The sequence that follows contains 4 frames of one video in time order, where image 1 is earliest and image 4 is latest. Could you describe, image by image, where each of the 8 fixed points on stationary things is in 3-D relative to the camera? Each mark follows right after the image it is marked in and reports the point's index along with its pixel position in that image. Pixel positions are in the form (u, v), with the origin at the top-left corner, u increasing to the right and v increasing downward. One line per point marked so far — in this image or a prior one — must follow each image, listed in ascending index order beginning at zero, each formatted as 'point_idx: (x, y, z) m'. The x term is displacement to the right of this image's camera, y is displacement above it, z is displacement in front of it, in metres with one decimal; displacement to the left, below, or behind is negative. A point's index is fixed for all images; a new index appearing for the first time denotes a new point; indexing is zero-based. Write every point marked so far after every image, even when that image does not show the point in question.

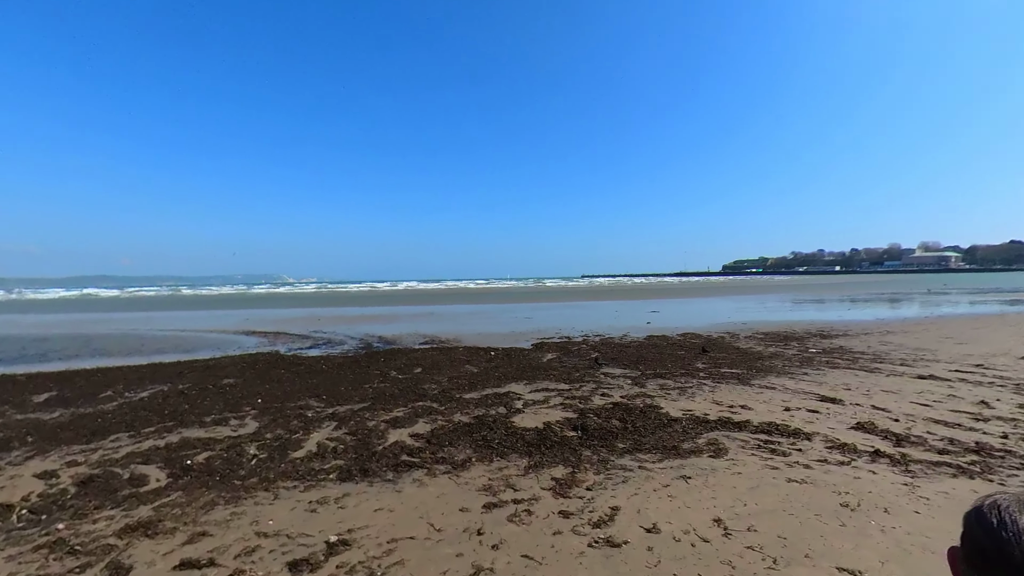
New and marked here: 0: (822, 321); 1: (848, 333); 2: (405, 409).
0: (+13.0, -1.4, +18.1) m
1: (+11.4, -1.6, +14.8) m
2: (-1.5, -2.2, +8.9) m
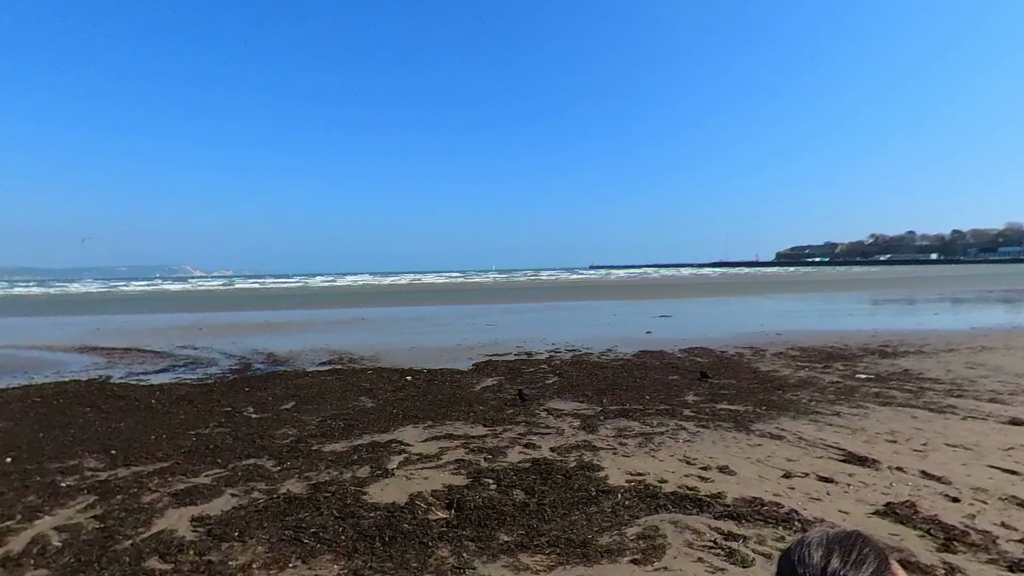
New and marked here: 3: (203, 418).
0: (+11.3, -1.4, +13.8) m
1: (+9.7, -1.5, +10.6) m
2: (-3.3, -2.0, +4.9) m
3: (-6.6, -2.8, +9.7) m
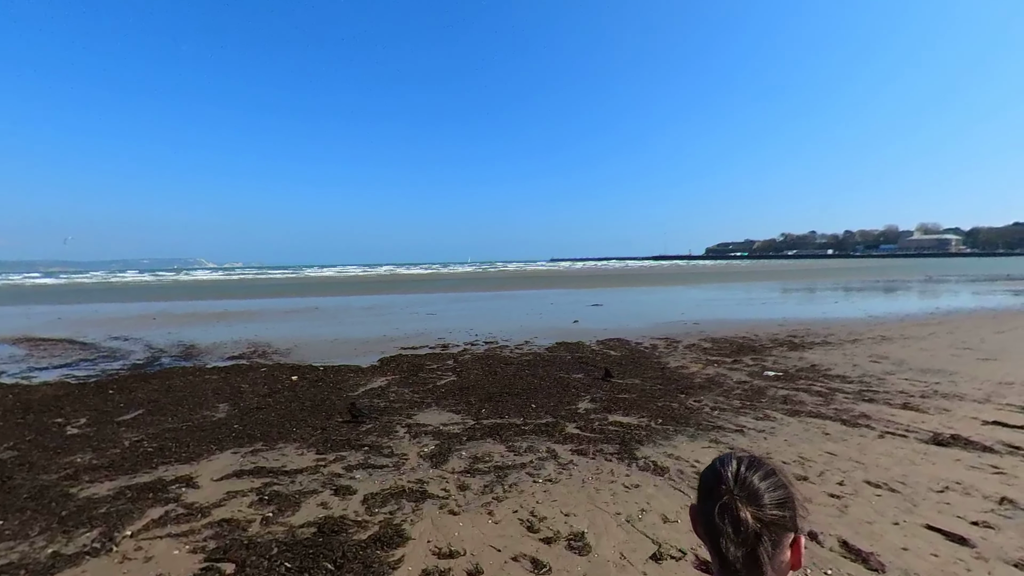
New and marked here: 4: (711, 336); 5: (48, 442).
0: (+8.7, -1.0, +14.1) m
1: (+7.5, -1.3, +10.7) m
2: (-4.7, -1.9, +3.4) m
3: (-8.5, -2.5, +7.6) m
4: (+5.1, -1.2, +11.4) m
5: (-6.7, -2.2, +6.3) m
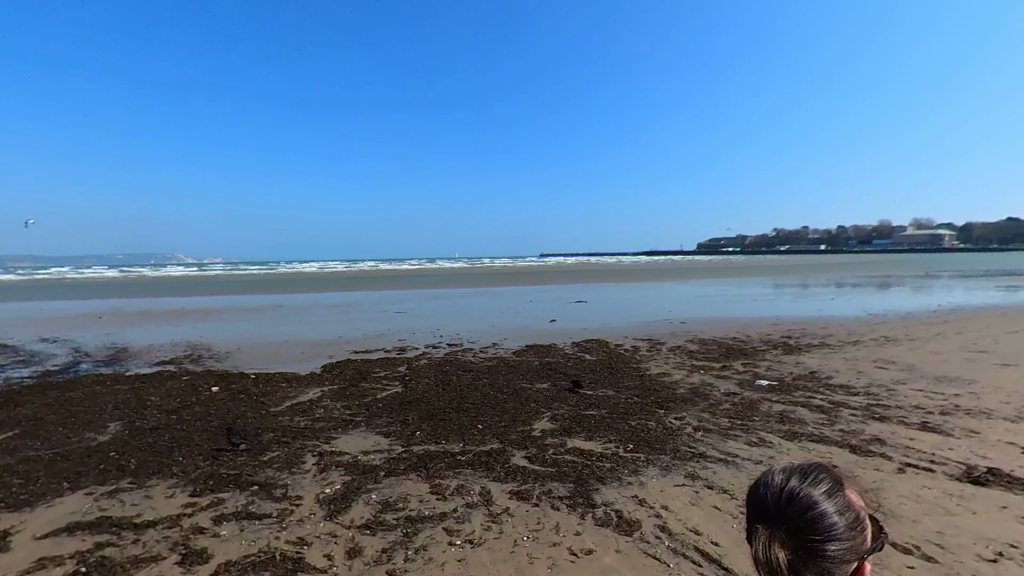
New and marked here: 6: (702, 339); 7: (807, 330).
0: (+8.2, -0.9, +13.5) m
1: (+7.0, -1.2, +10.1) m
2: (-5.1, -1.8, +2.6) m
3: (-9.0, -2.4, +6.9) m
4: (+4.5, -1.1, +10.8) m
5: (-7.2, -2.1, +5.6) m
6: (+4.6, -1.1, +10.7) m
7: (+7.7, -1.1, +11.6) m
